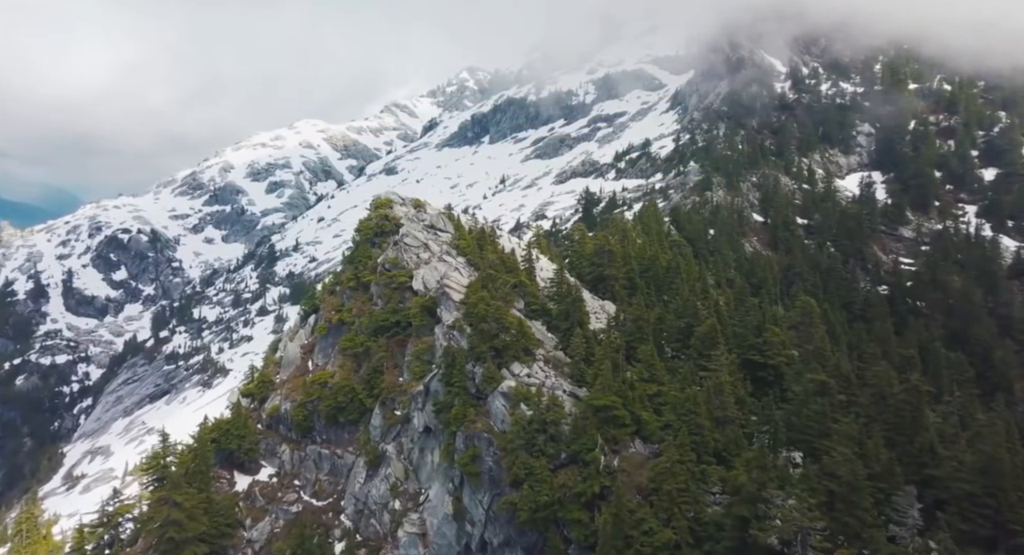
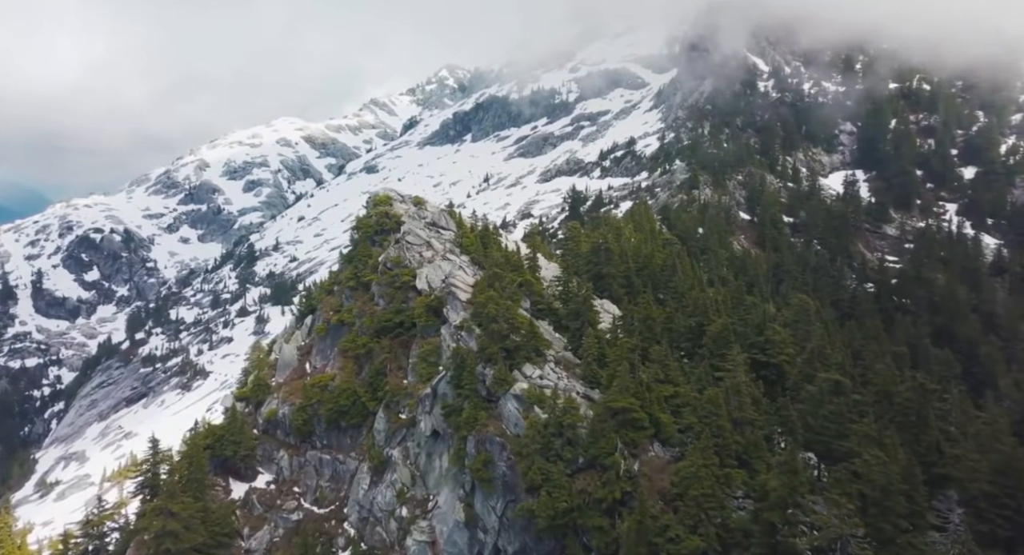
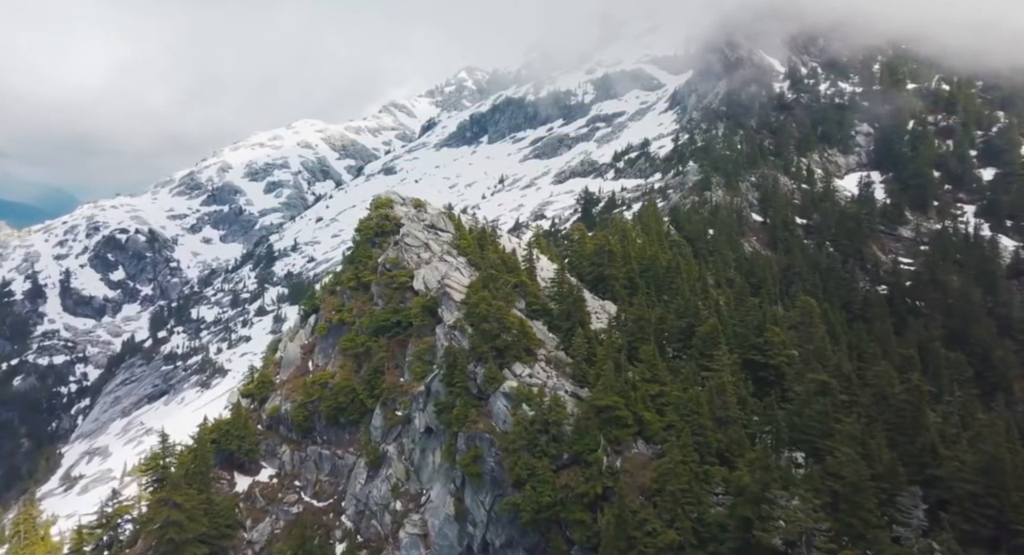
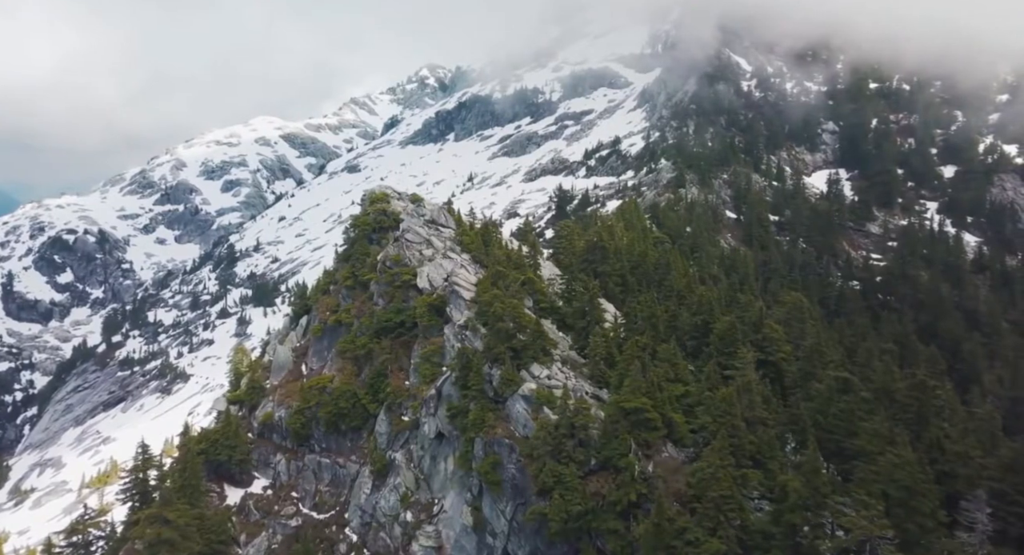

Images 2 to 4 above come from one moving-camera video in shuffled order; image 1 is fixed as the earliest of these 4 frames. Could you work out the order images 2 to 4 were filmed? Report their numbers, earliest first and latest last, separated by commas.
3, 2, 4
